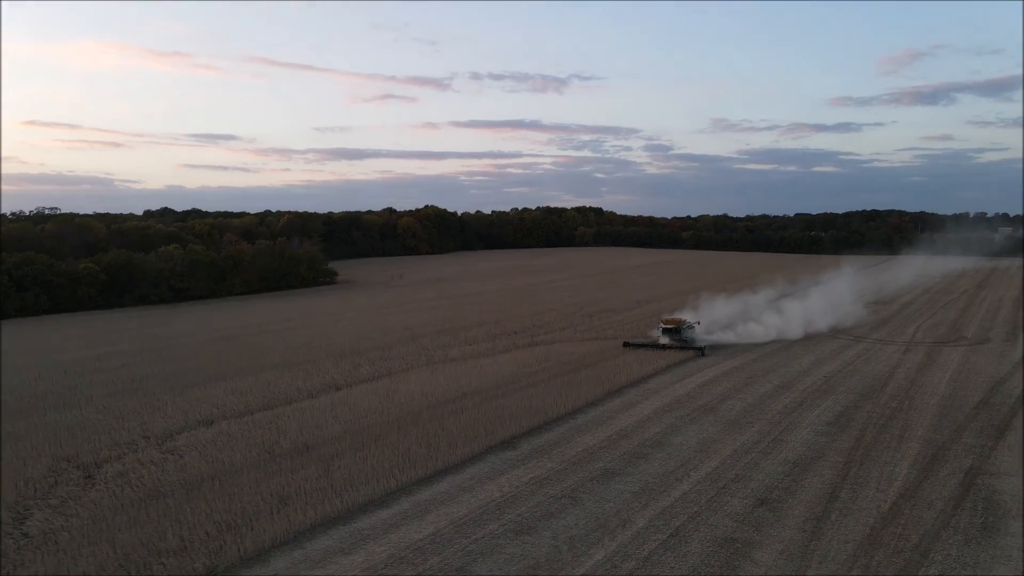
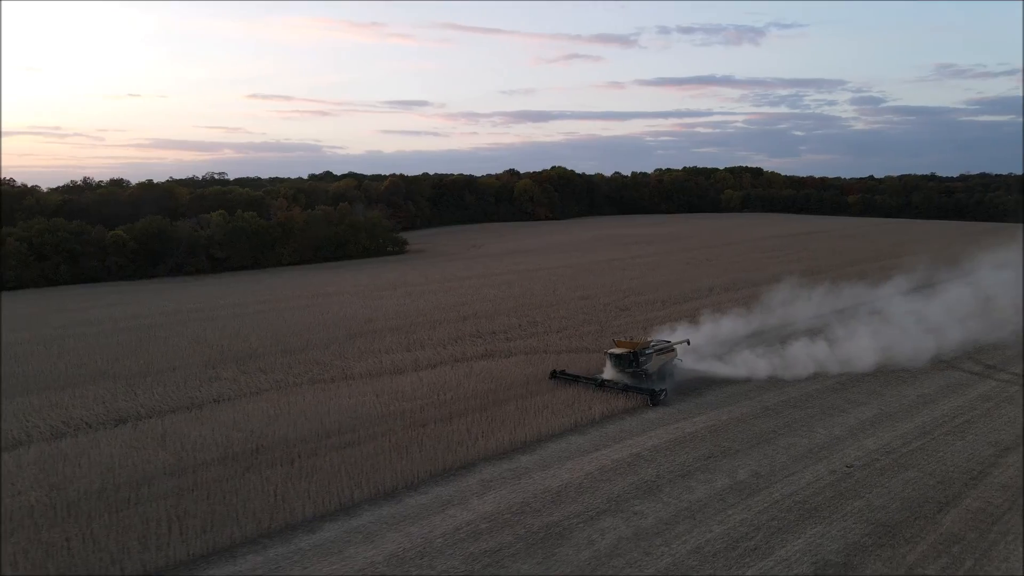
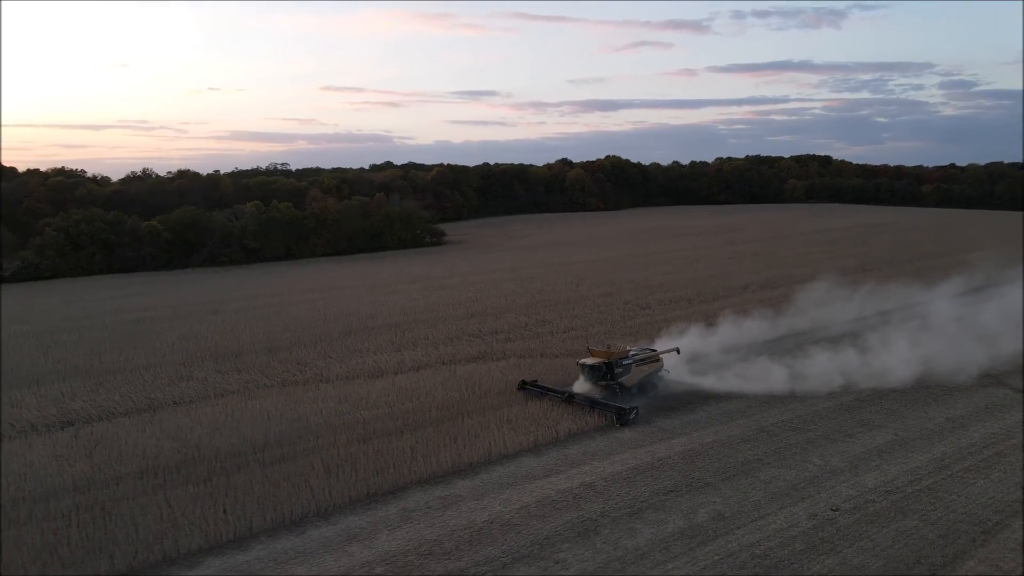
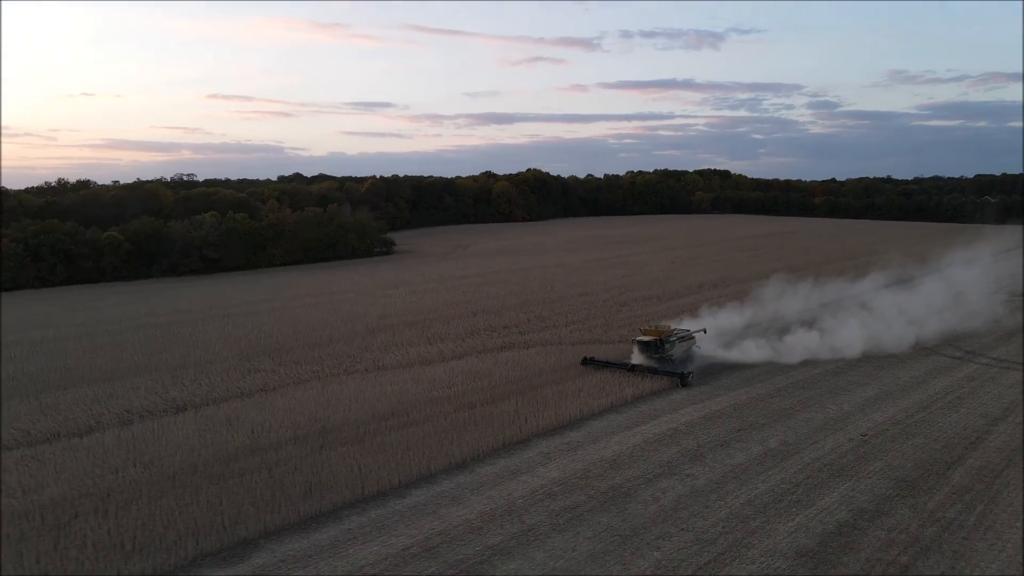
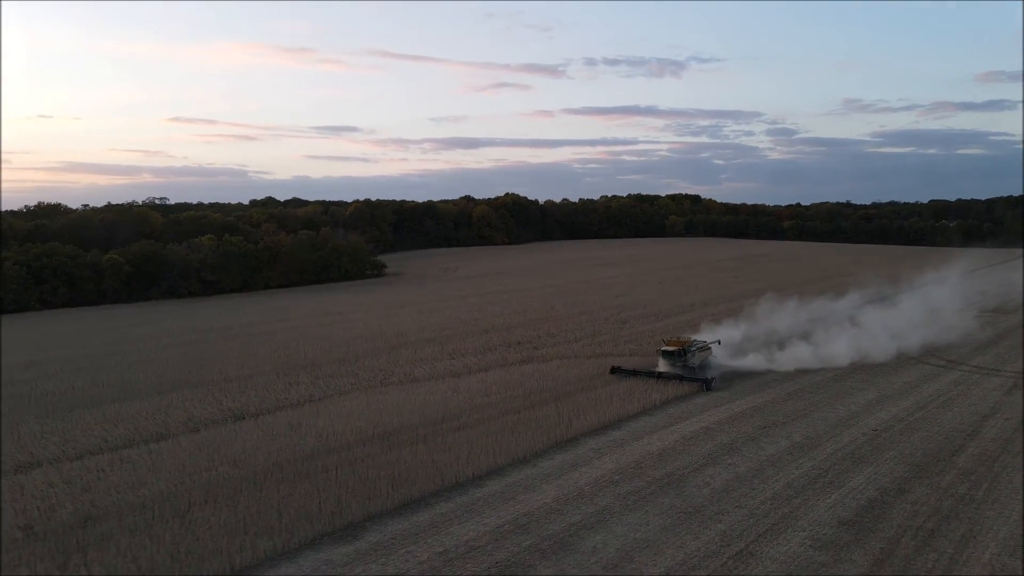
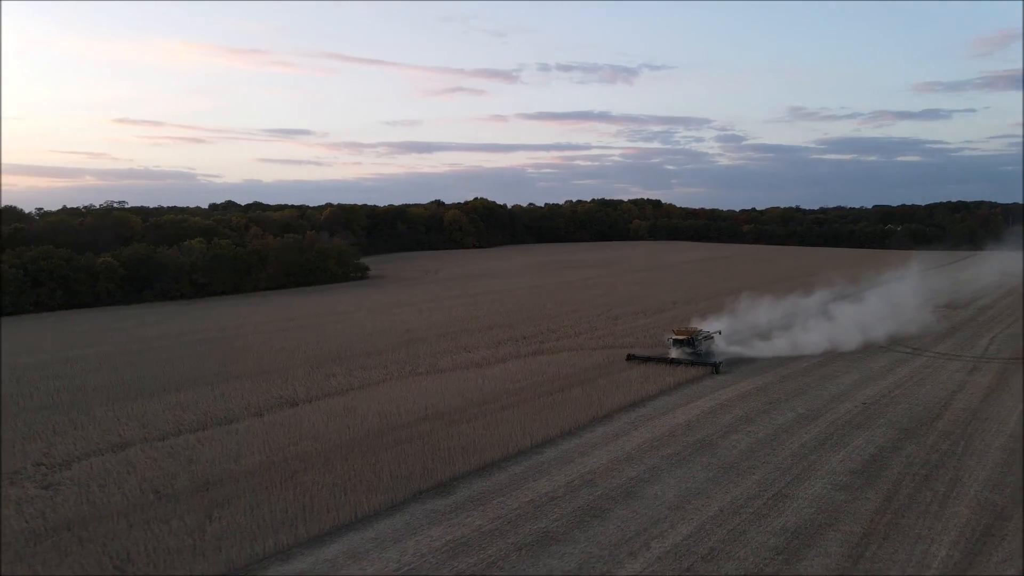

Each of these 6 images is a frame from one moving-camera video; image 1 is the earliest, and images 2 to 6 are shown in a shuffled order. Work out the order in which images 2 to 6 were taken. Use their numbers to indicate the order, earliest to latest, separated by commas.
6, 5, 4, 2, 3
